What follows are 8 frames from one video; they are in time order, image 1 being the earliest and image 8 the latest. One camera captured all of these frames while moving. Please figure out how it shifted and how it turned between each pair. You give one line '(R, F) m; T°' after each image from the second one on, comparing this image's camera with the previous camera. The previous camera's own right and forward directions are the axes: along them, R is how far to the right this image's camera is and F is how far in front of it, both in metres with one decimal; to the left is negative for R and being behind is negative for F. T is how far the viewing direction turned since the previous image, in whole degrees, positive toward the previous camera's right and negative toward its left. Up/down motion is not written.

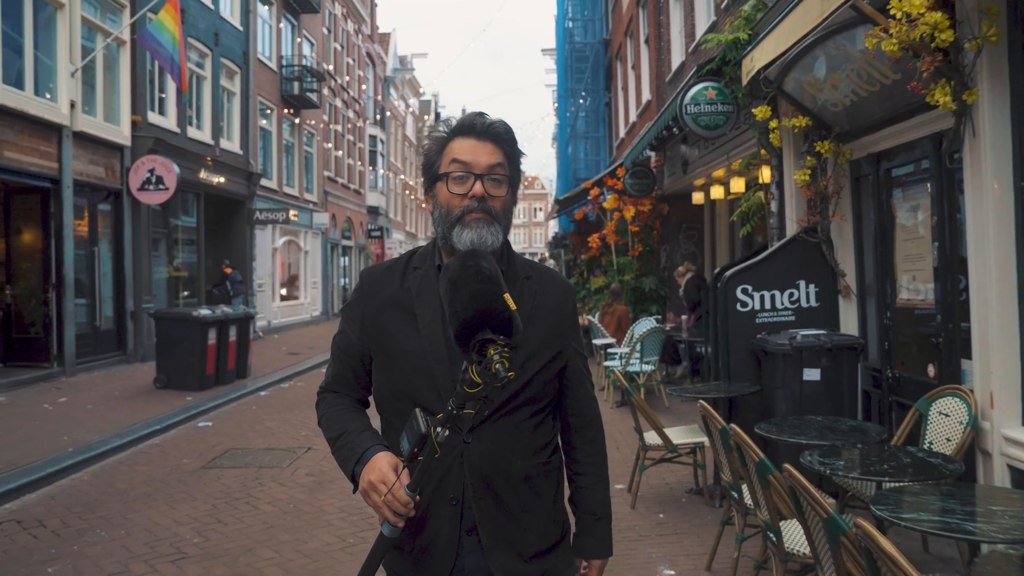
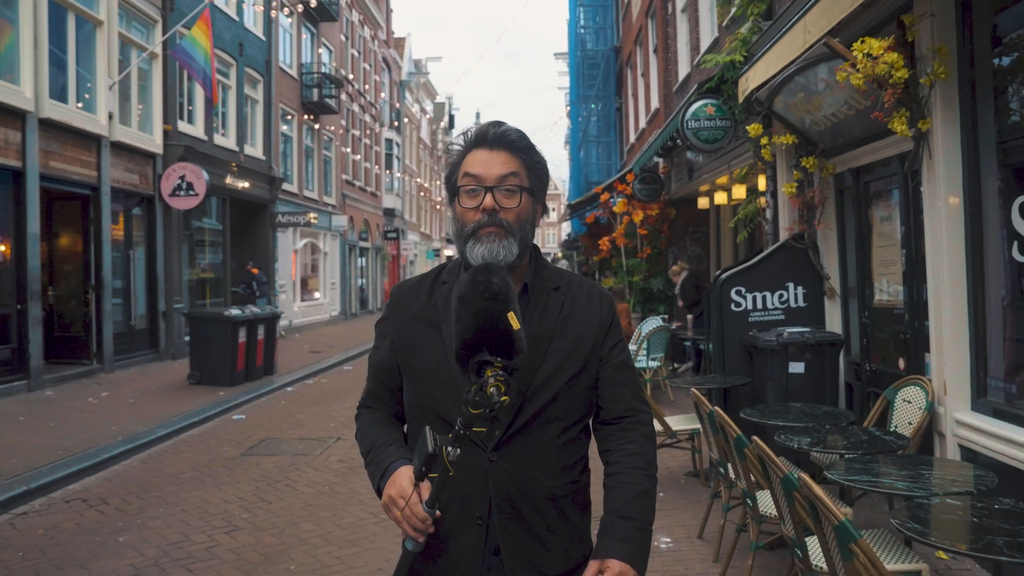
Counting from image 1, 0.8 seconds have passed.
(0.0, -0.6) m; -1°
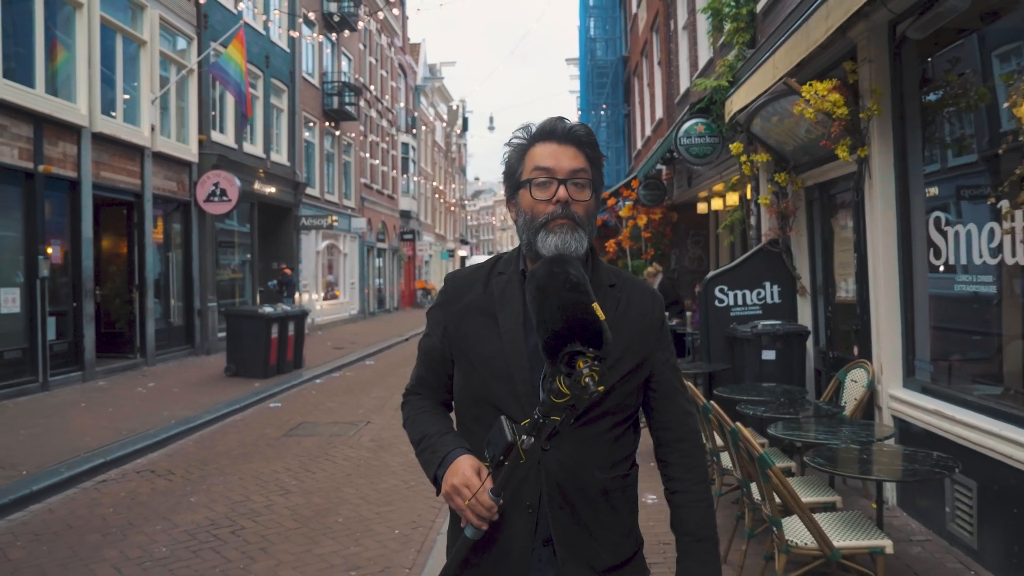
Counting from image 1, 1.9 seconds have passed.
(0.0, -0.9) m; -1°
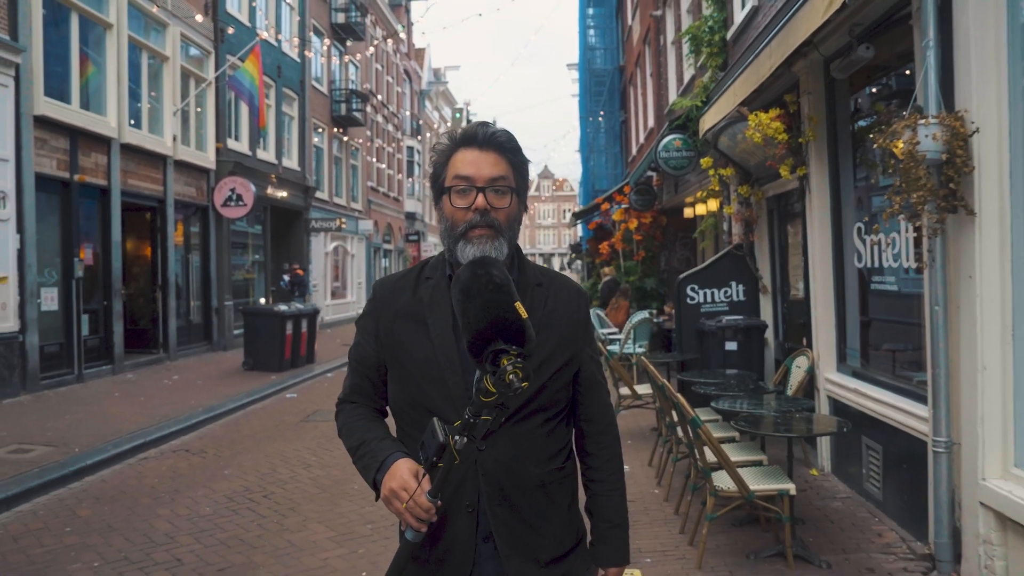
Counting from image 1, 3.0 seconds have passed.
(+0.1, -0.8) m; 0°
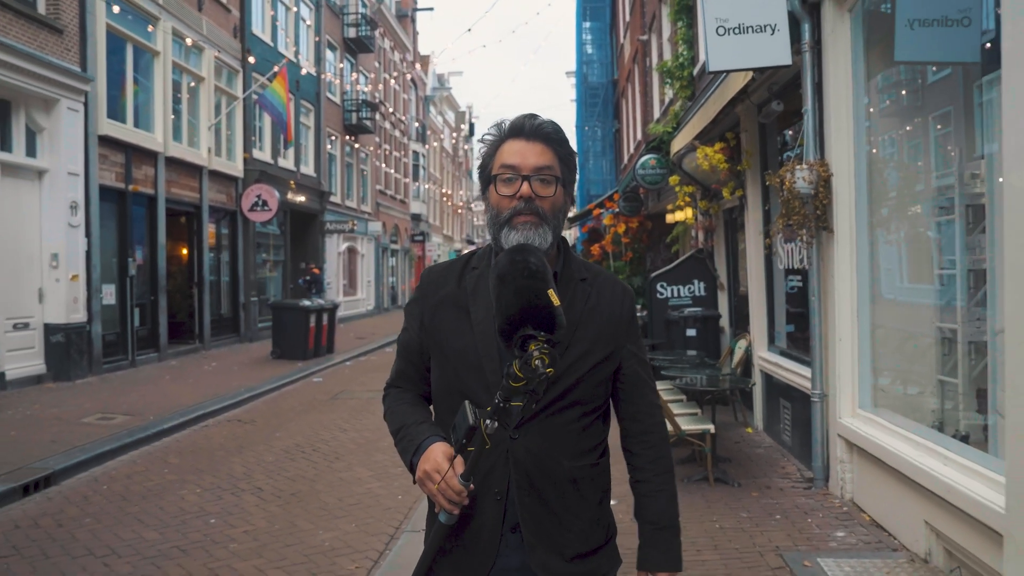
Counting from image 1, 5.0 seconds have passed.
(0.0, -1.5) m; 0°
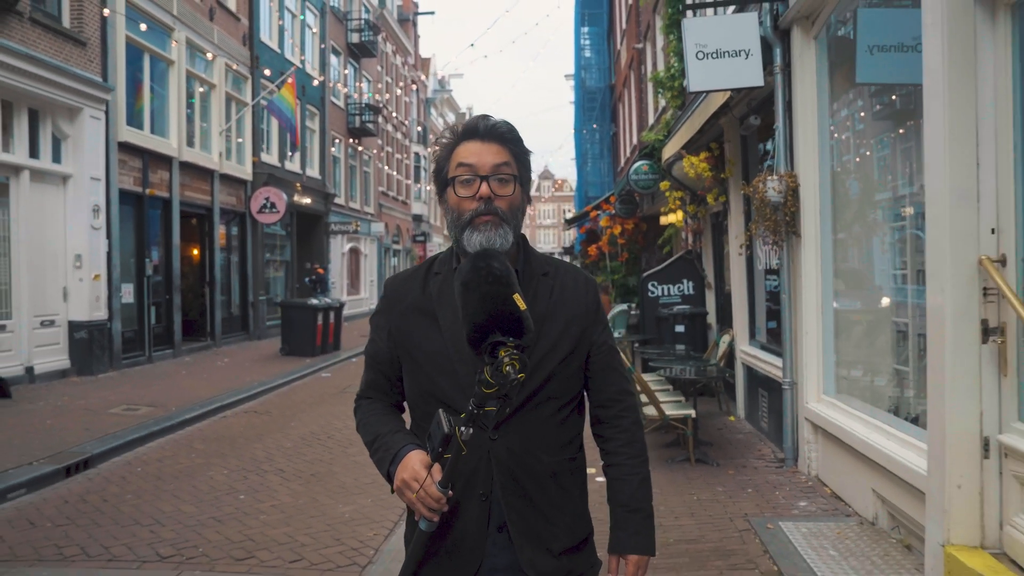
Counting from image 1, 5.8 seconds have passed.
(0.0, -0.6) m; 0°
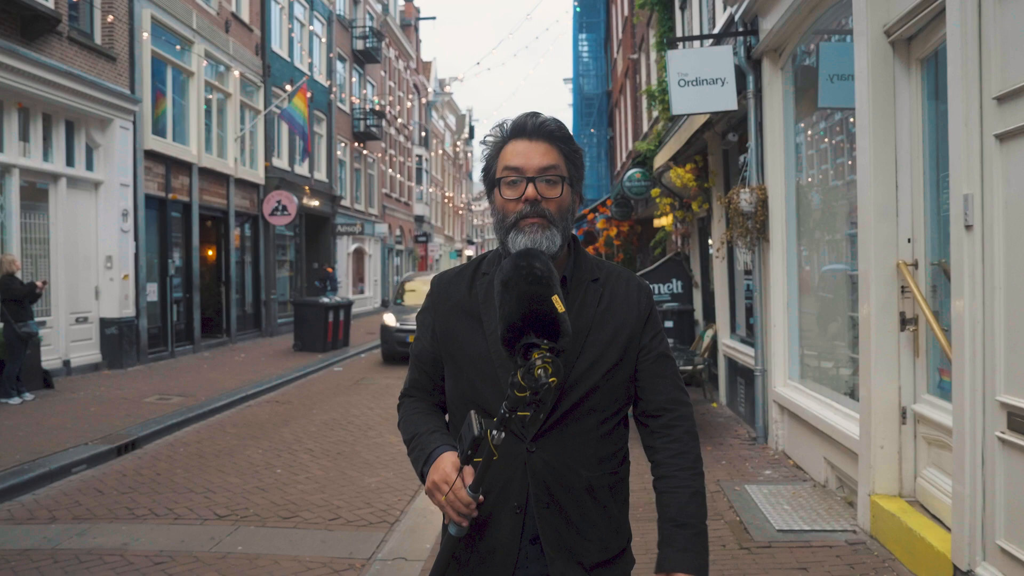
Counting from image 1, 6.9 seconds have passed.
(0.0, -0.8) m; 0°
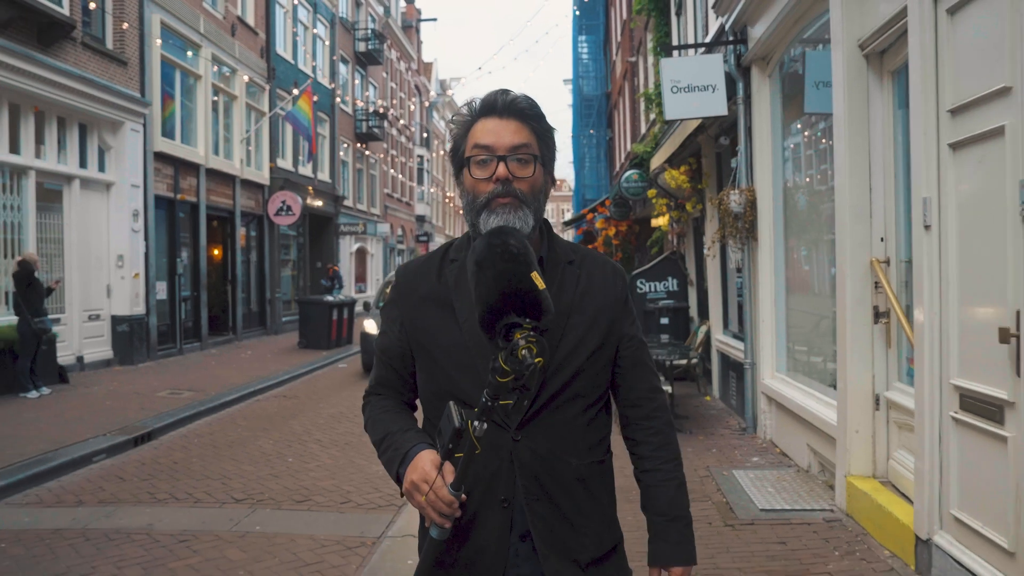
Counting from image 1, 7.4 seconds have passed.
(0.0, -0.3) m; 0°
